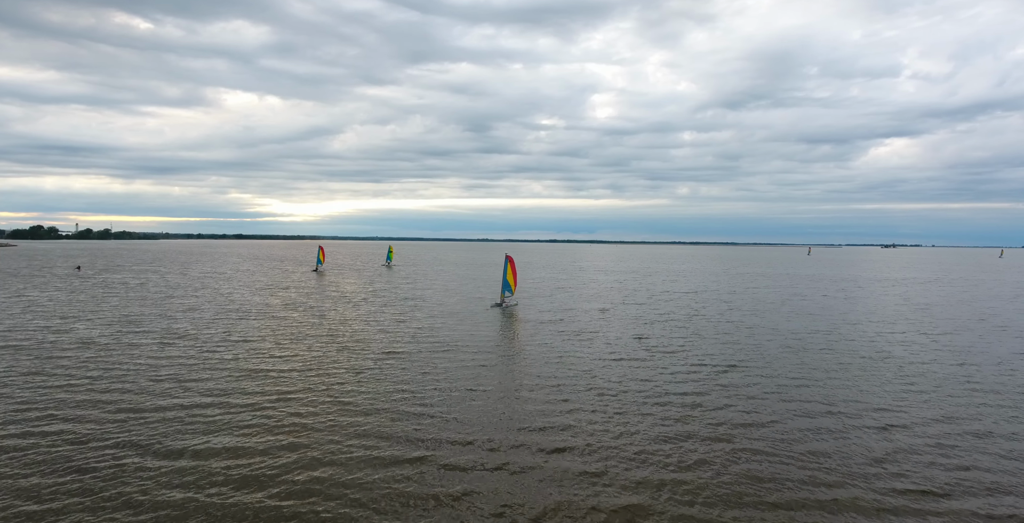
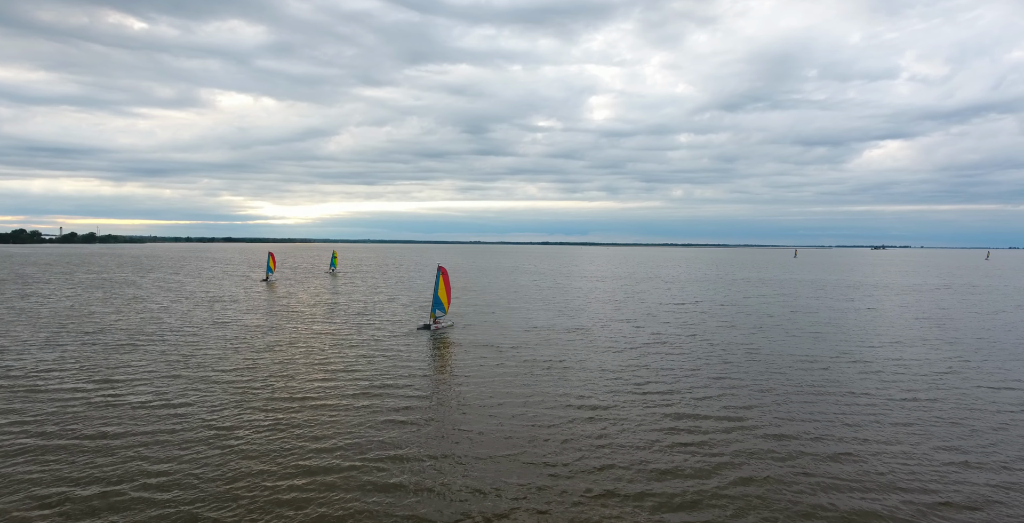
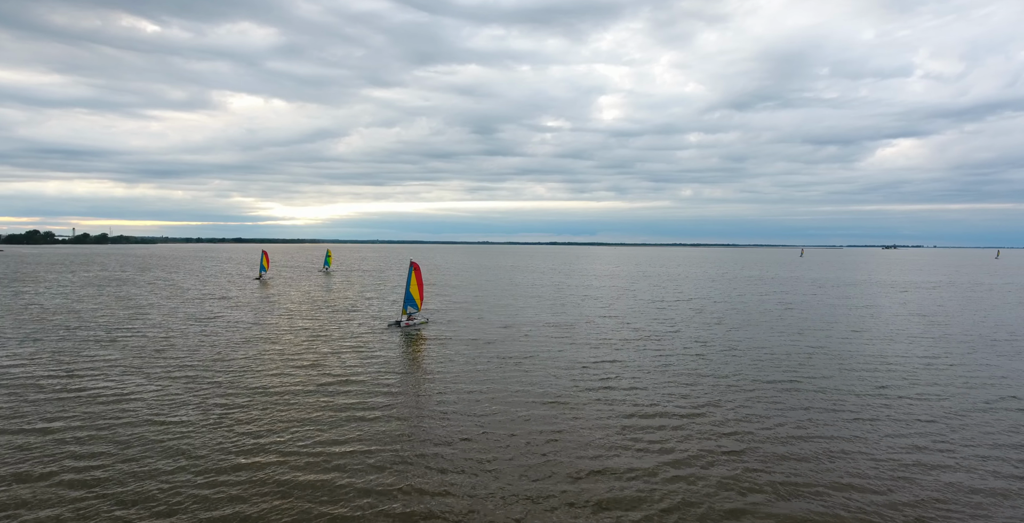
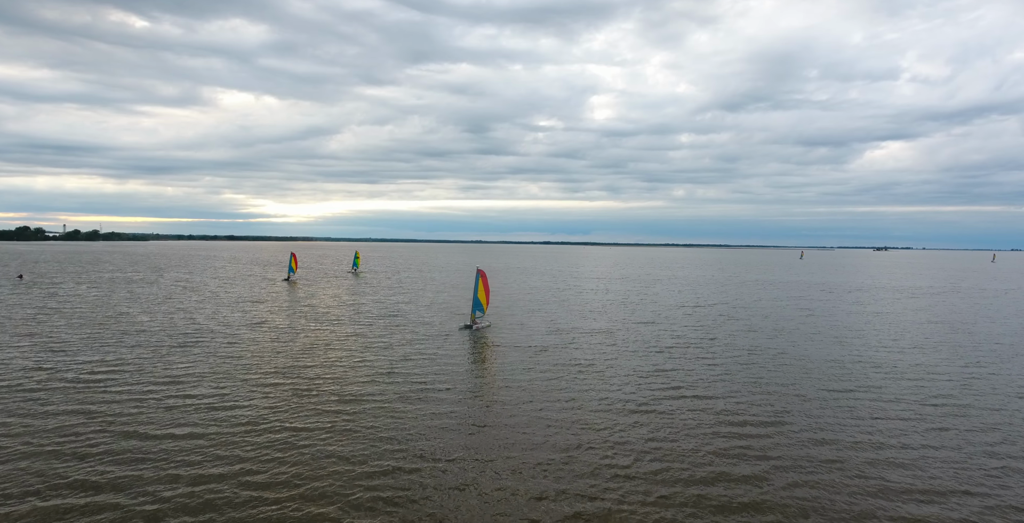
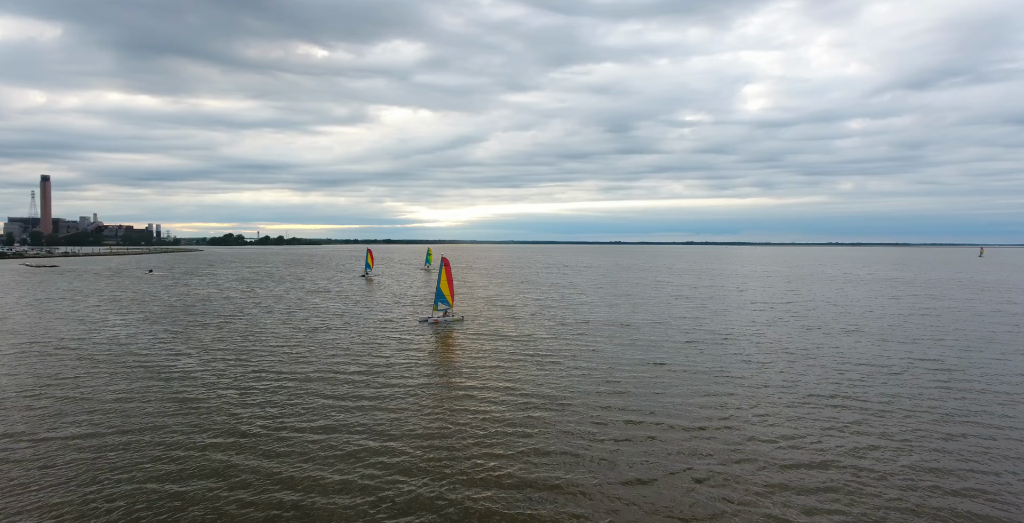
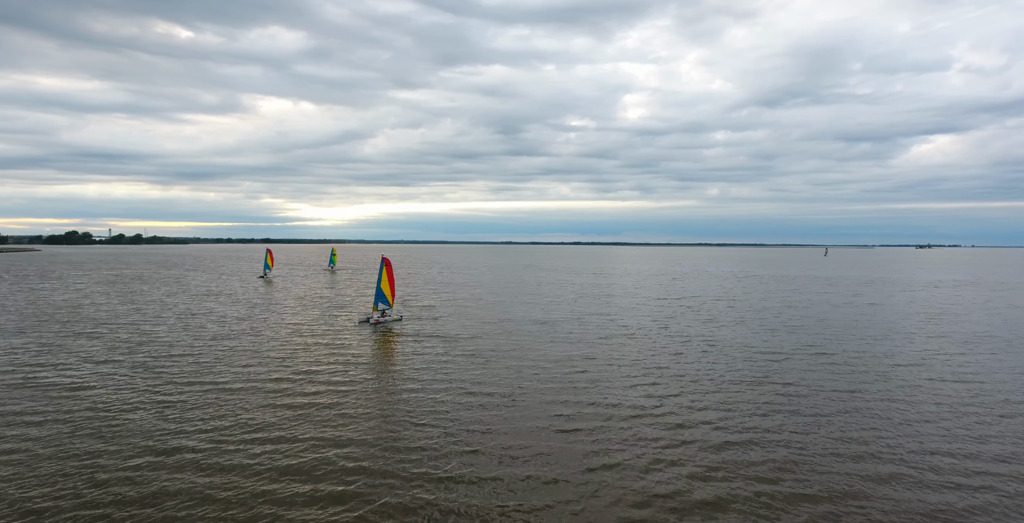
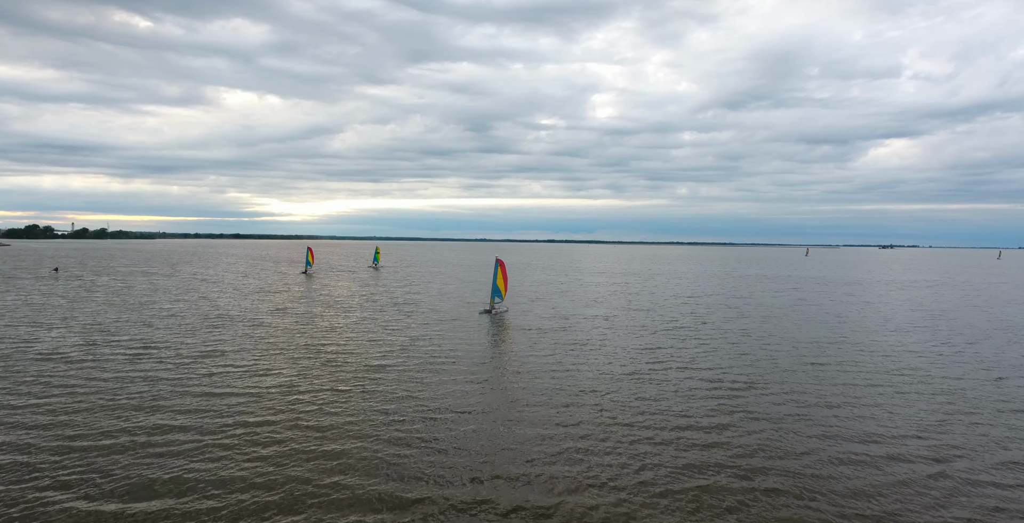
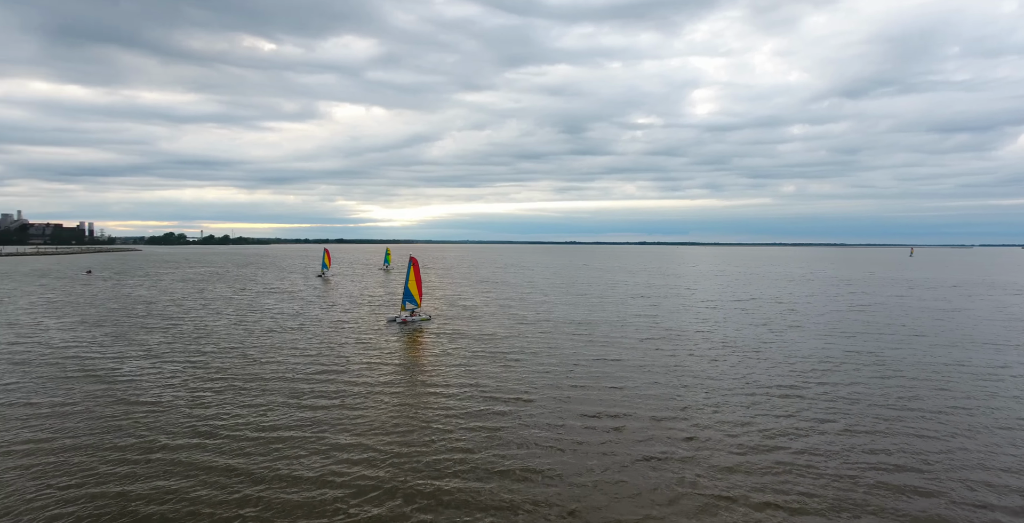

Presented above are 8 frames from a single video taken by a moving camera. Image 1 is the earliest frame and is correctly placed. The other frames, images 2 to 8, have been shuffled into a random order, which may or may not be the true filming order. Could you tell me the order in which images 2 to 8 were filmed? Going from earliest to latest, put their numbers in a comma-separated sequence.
7, 4, 2, 3, 6, 8, 5
